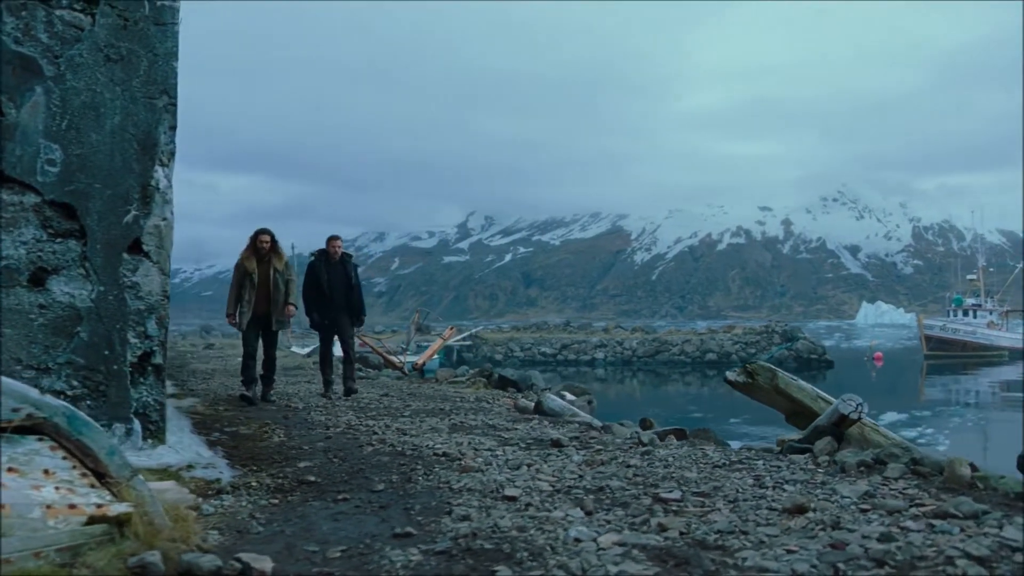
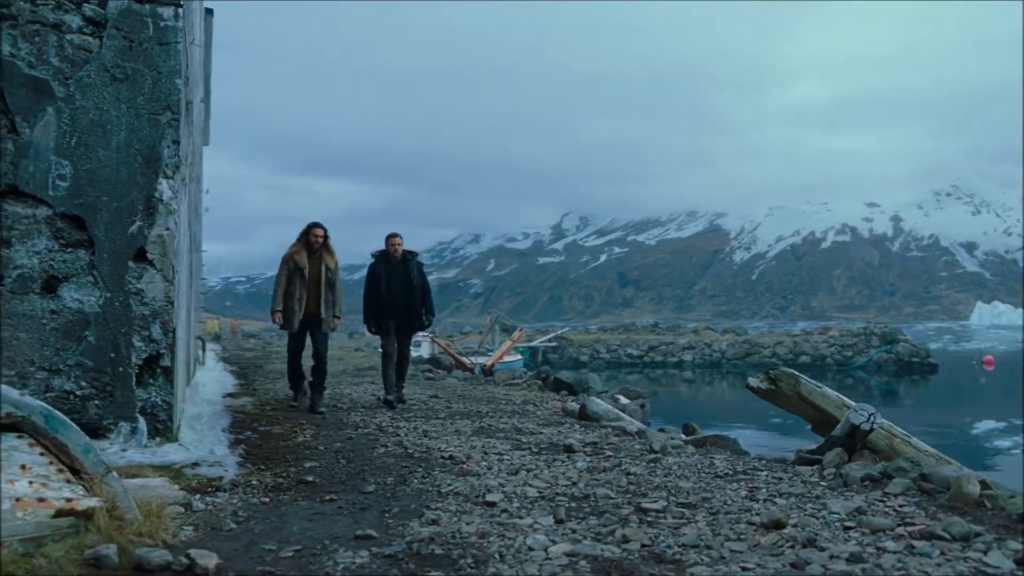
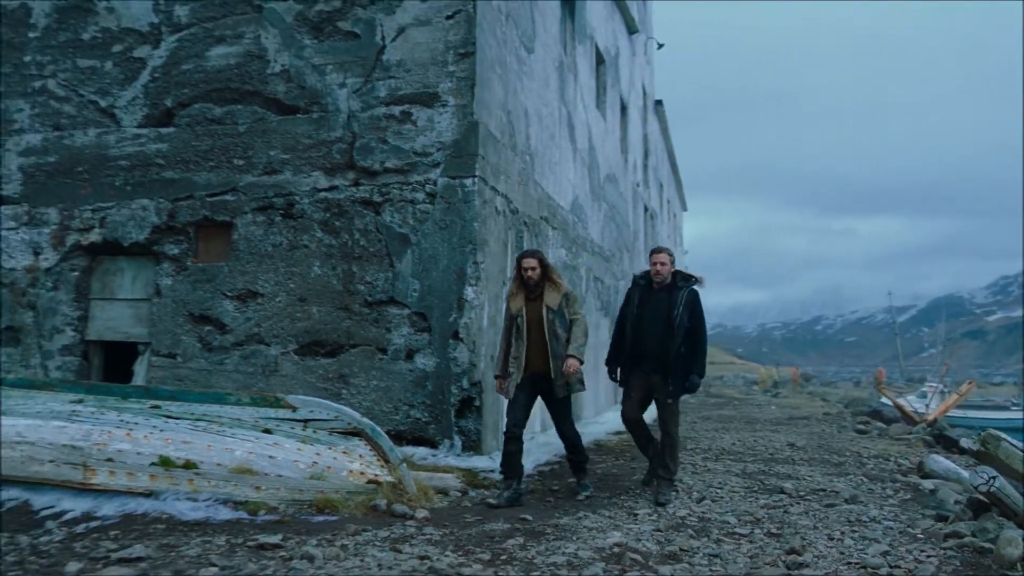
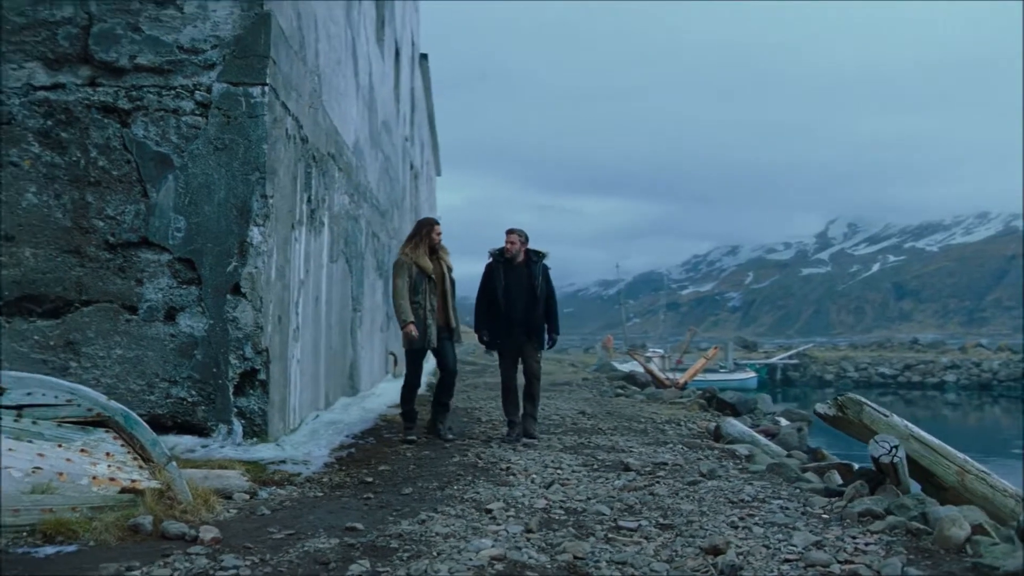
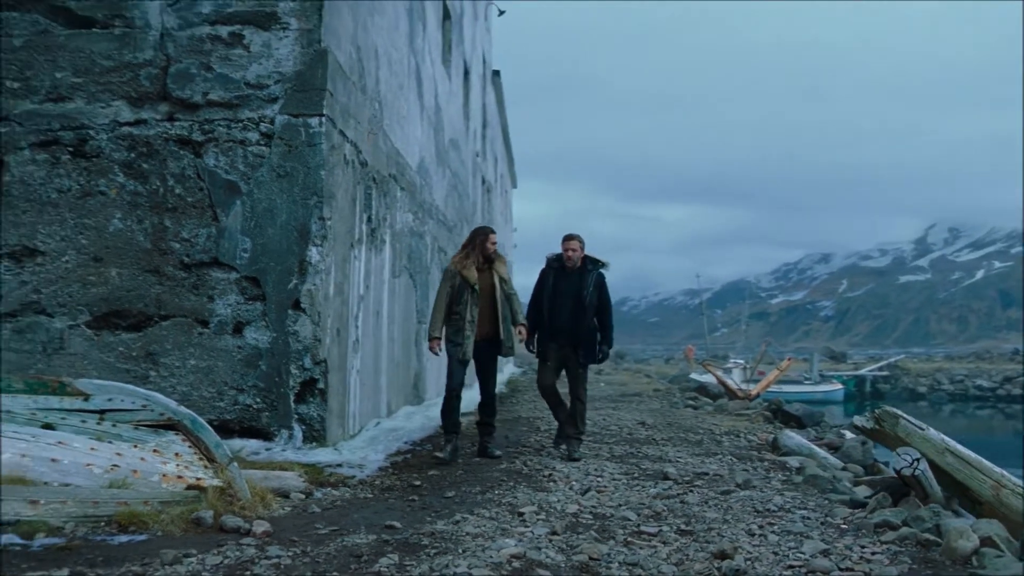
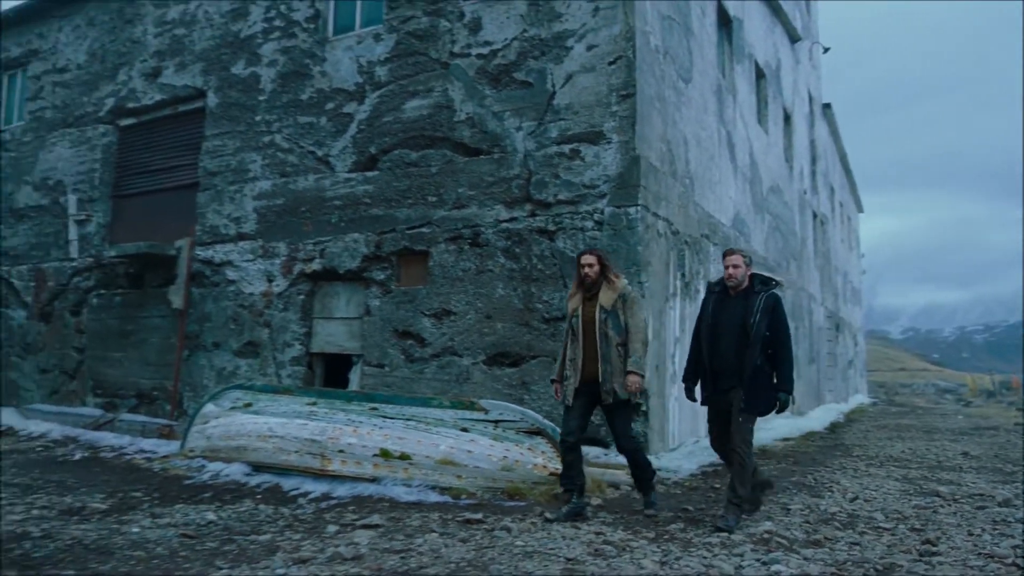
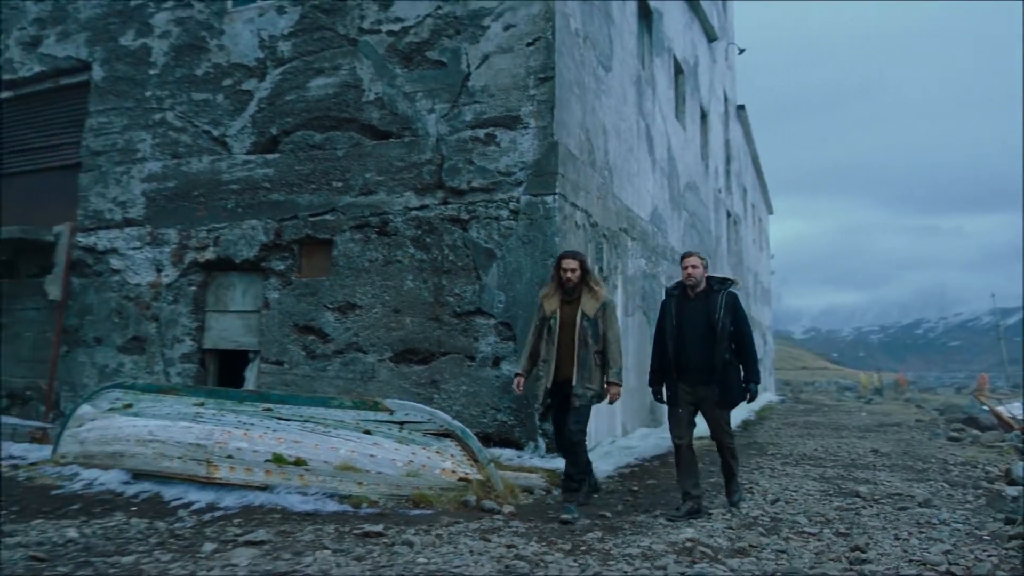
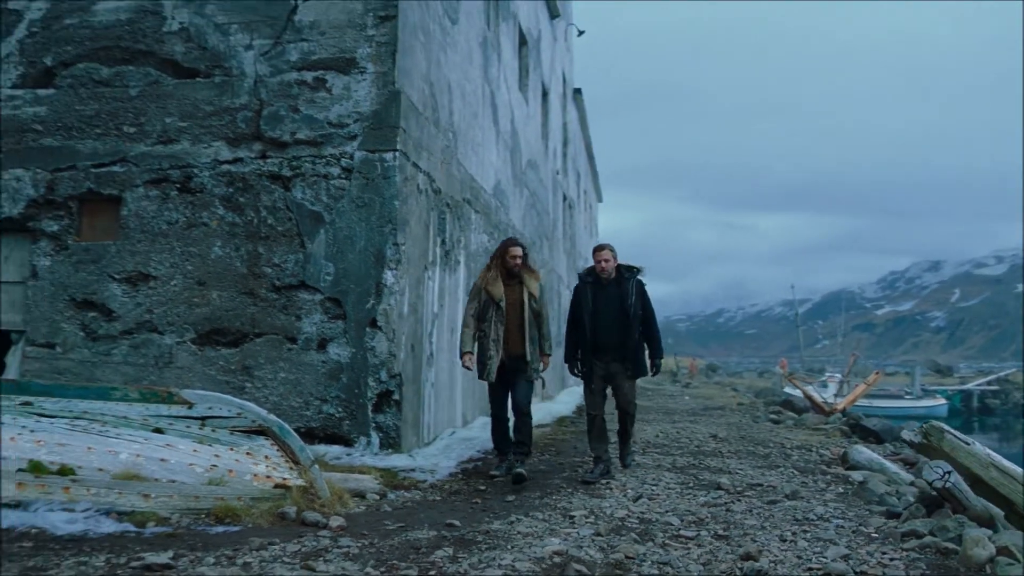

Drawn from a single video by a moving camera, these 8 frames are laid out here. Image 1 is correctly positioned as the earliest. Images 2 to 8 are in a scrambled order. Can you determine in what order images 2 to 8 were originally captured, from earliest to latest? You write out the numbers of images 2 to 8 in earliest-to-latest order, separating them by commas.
2, 4, 5, 8, 3, 7, 6
